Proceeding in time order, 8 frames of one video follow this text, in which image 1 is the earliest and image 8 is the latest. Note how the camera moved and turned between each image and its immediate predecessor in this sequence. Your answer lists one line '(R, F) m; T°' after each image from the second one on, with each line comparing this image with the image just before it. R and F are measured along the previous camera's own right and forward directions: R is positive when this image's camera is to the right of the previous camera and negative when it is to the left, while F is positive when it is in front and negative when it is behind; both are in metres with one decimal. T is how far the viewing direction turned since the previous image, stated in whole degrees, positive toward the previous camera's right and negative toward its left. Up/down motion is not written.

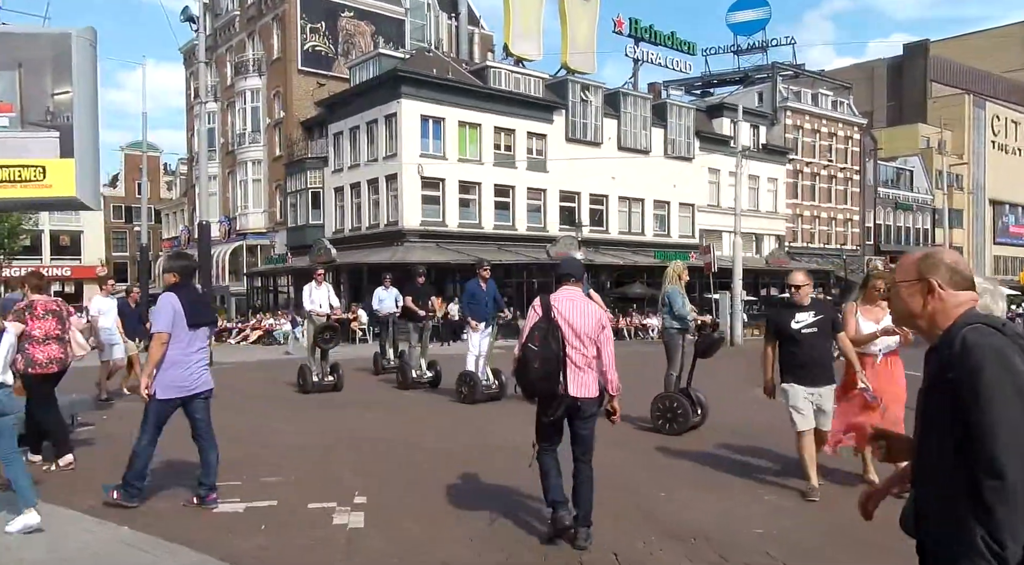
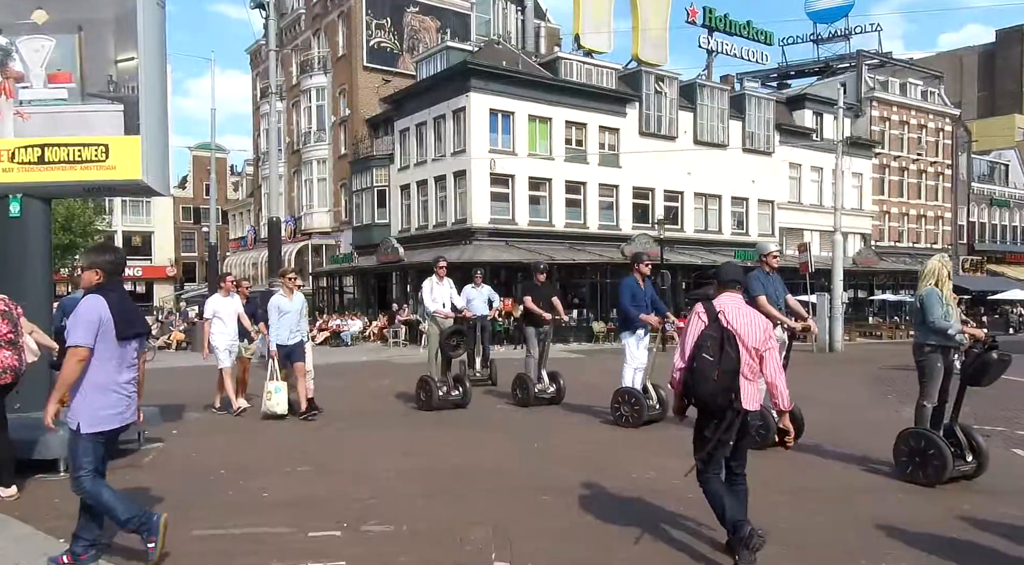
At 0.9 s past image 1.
(-0.7, +1.2) m; -4°
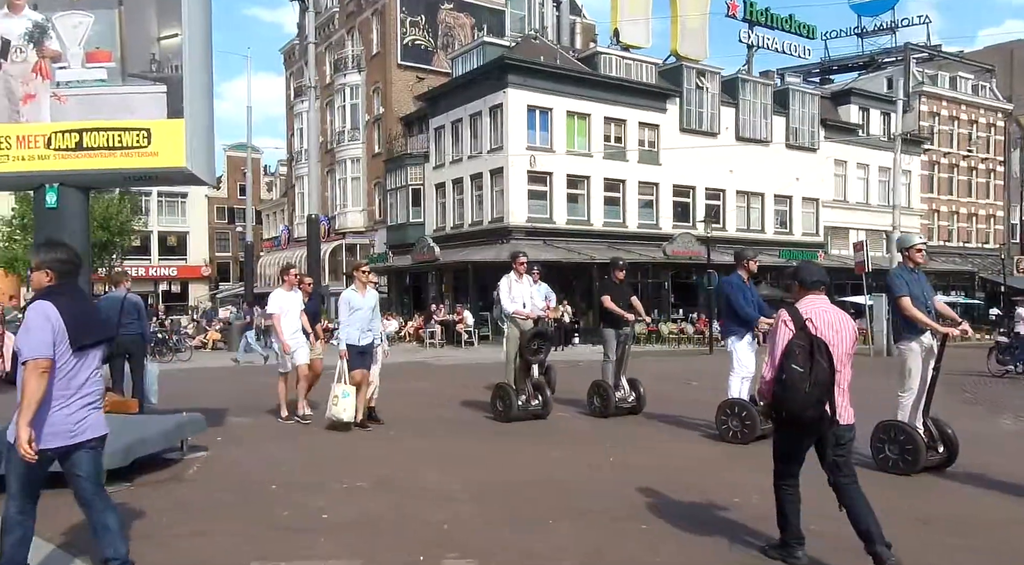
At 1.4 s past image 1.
(-0.4, +0.6) m; -2°
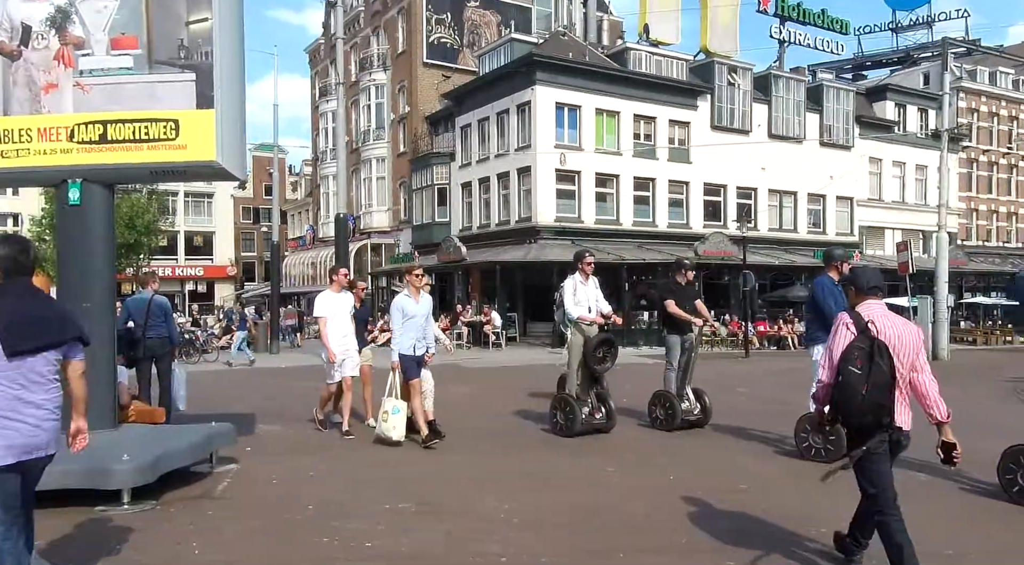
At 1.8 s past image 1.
(-0.2, +0.4) m; -2°
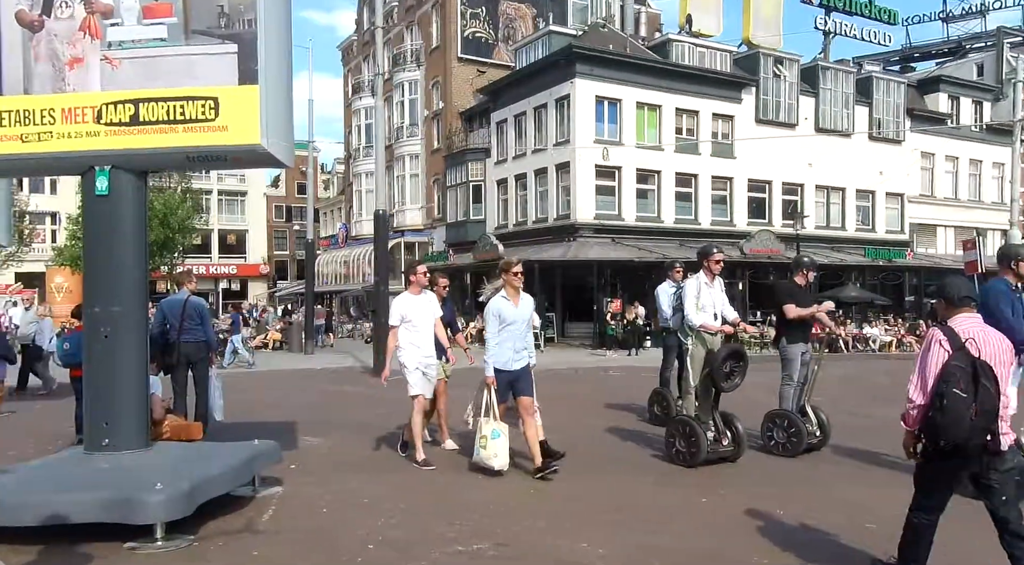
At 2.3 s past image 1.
(-0.4, +0.7) m; -2°
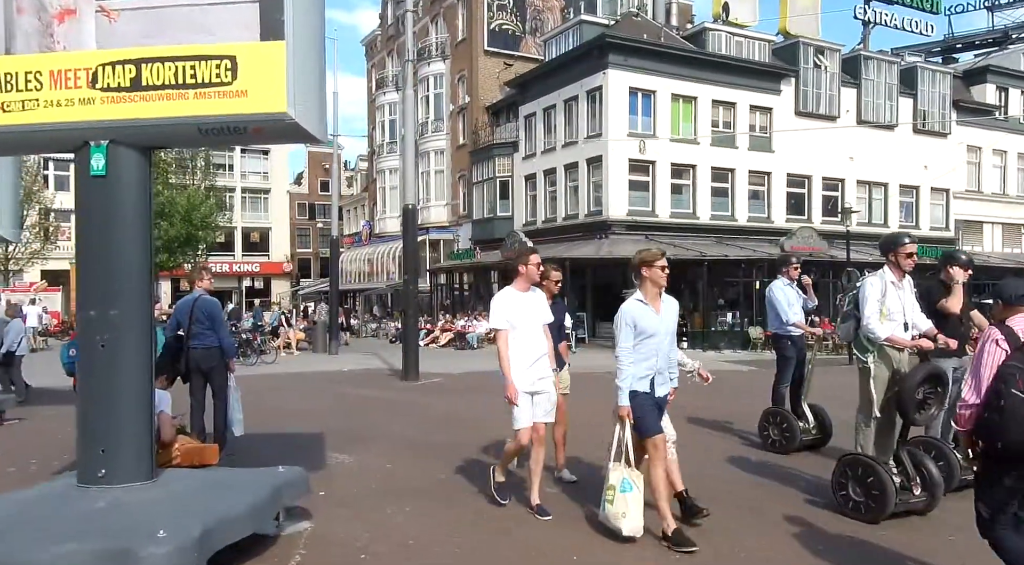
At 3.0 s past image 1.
(-0.3, +0.9) m; -2°
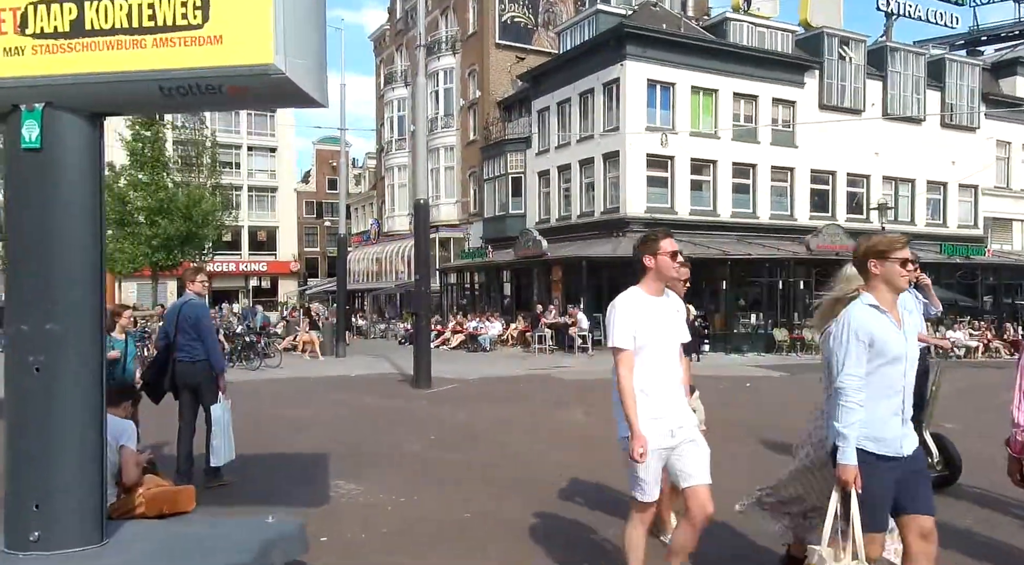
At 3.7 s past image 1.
(-0.2, +0.9) m; -1°
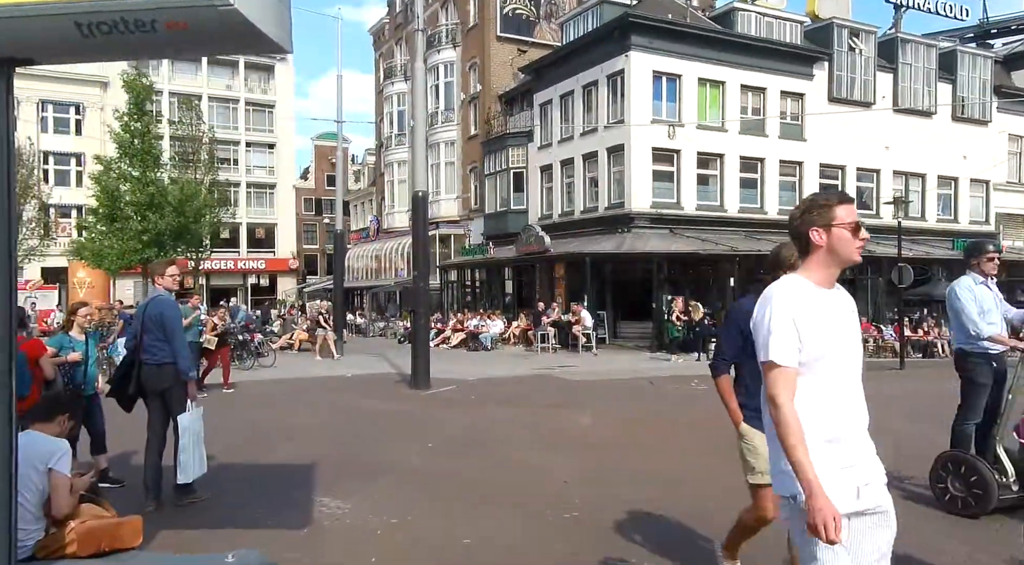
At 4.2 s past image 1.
(0.0, +0.6) m; 0°
